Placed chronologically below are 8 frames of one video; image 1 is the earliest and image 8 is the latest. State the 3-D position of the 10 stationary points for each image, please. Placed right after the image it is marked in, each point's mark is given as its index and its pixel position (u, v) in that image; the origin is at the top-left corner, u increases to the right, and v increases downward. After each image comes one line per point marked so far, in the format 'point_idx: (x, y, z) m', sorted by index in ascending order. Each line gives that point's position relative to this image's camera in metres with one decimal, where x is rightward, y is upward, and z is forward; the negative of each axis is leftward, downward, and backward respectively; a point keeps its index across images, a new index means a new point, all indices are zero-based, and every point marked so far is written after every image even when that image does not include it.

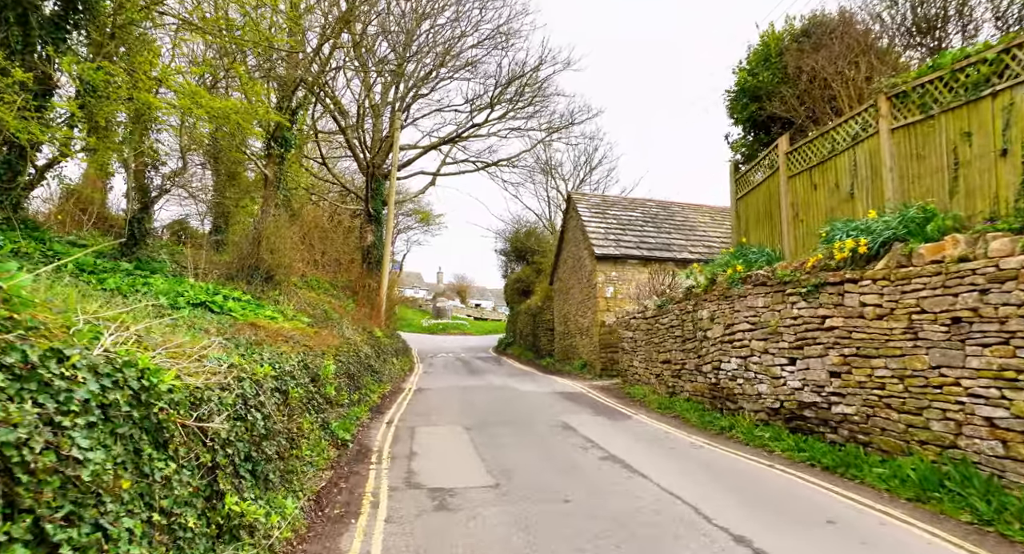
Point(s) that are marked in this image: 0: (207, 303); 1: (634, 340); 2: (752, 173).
0: (-4.8, -0.4, +8.9) m
1: (+2.9, -1.5, +13.3) m
2: (+4.2, +1.8, +9.9) m
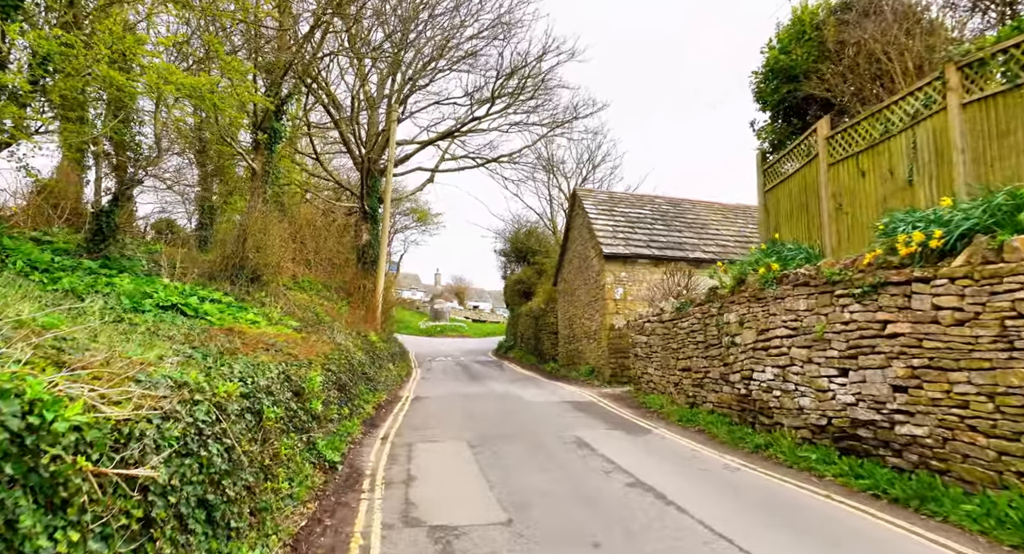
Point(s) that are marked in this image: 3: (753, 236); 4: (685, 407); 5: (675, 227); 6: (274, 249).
0: (-4.7, -0.4, +8.0) m
1: (+3.0, -1.5, +12.4) m
2: (+4.3, +1.8, +9.0) m
3: (+7.6, +1.3, +17.7) m
4: (+3.1, -2.4, +10.1) m
5: (+5.0, +1.6, +17.5) m
6: (-5.7, +0.6, +13.5) m
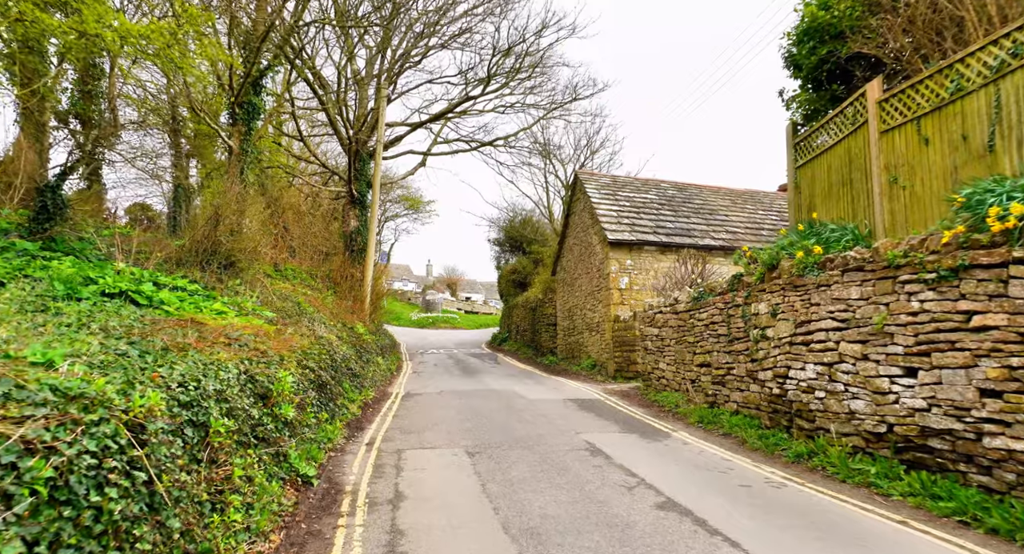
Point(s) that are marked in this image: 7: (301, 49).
0: (-4.6, -0.2, +6.8) m
1: (+3.0, -1.2, +11.4) m
2: (+4.4, +2.0, +8.0) m
3: (+7.5, +1.6, +16.8) m
4: (+3.2, -2.1, +9.2) m
5: (+5.0, +1.9, +16.5) m
6: (-5.7, +0.9, +12.4) m
7: (-5.0, +5.4, +13.3) m
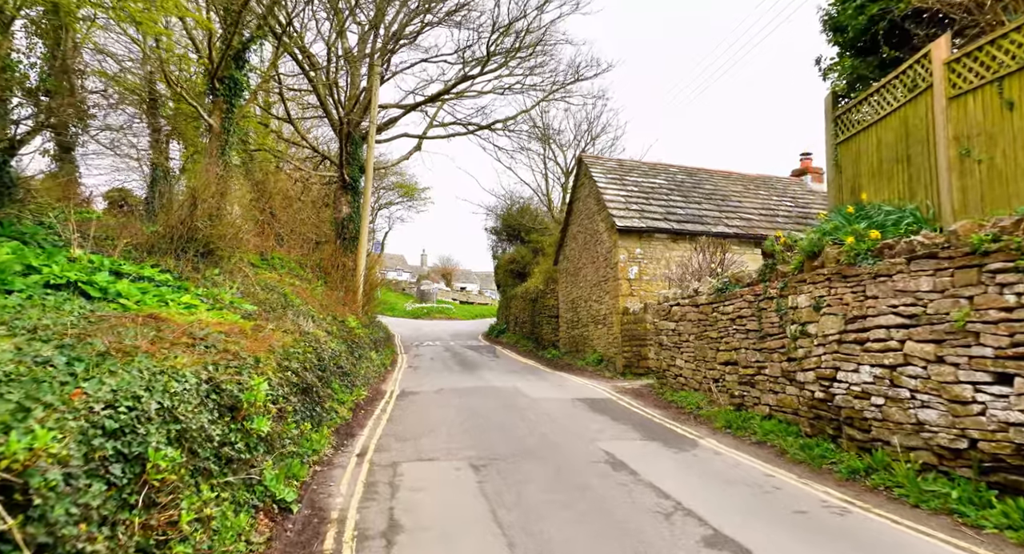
0: (-4.5, -0.1, +5.9) m
1: (+3.1, -1.0, +10.6) m
2: (+4.5, +2.1, +7.1) m
3: (+7.5, +1.9, +15.9) m
4: (+3.3, -2.0, +8.3) m
5: (+5.0, +2.2, +15.6) m
6: (-5.6, +1.2, +11.4) m
7: (-4.9, +5.6, +12.3) m
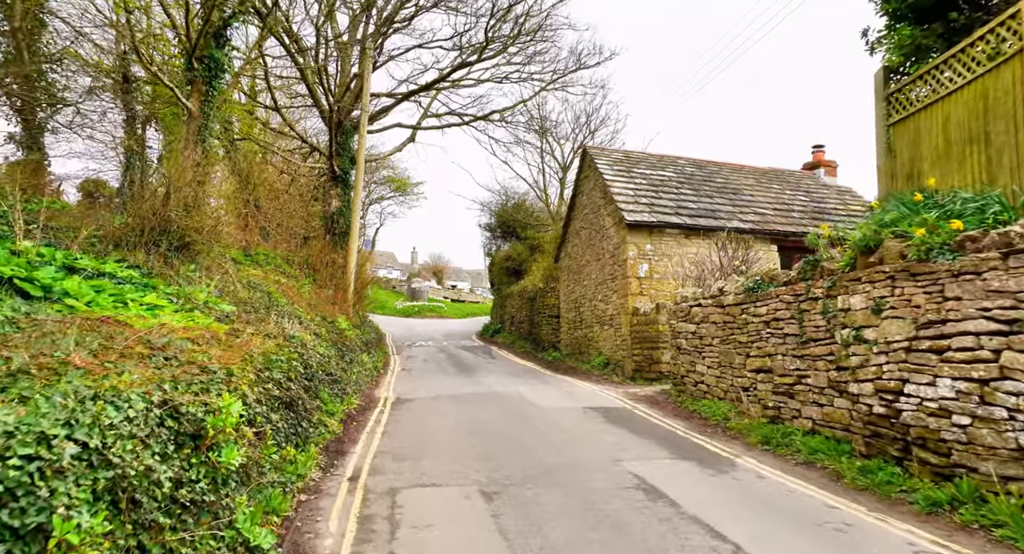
0: (-4.3, -0.1, +4.9) m
1: (+3.2, -1.0, +9.7) m
2: (+4.6, +2.2, +6.3) m
3: (+7.5, +2.0, +15.1) m
4: (+3.4, -1.9, +7.5) m
5: (+5.0, +2.2, +14.7) m
6: (-5.5, +1.2, +10.4) m
7: (-4.8, +5.6, +11.3) m
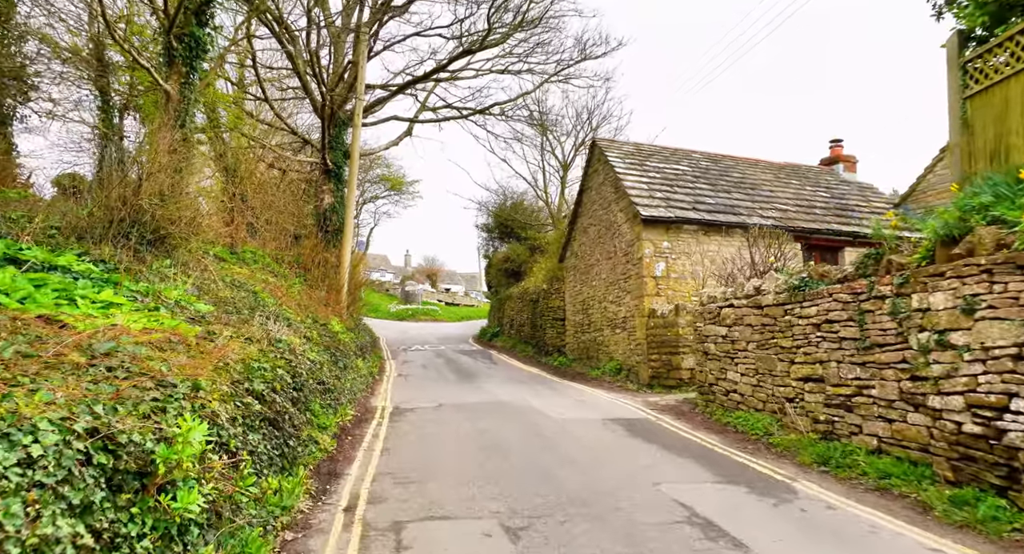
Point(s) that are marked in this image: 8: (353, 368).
0: (-4.1, 0.0, +3.9) m
1: (+3.4, -1.0, +8.8) m
2: (+4.9, +2.2, +5.4) m
3: (+7.7, +2.0, +14.3) m
4: (+3.6, -1.9, +6.6) m
5: (+5.1, +2.2, +13.9) m
6: (-5.4, +1.3, +9.4) m
7: (-4.6, +5.7, +10.3) m
8: (-3.3, -1.9, +11.7) m
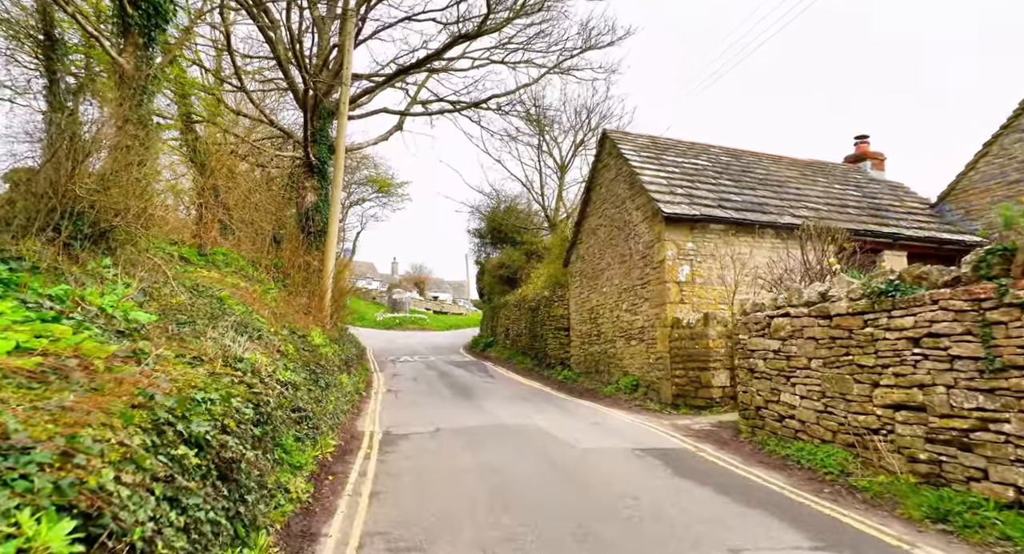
0: (-3.8, 0.0, +2.4) m
1: (+3.5, -1.0, +7.5) m
2: (+5.2, +2.2, +4.1) m
3: (+7.7, +1.8, +13.1) m
4: (+3.8, -1.9, +5.3) m
5: (+5.2, +2.1, +12.6) m
6: (-5.2, +1.2, +7.9) m
7: (-4.5, +5.6, +8.9) m
8: (-3.2, -2.0, +10.2) m
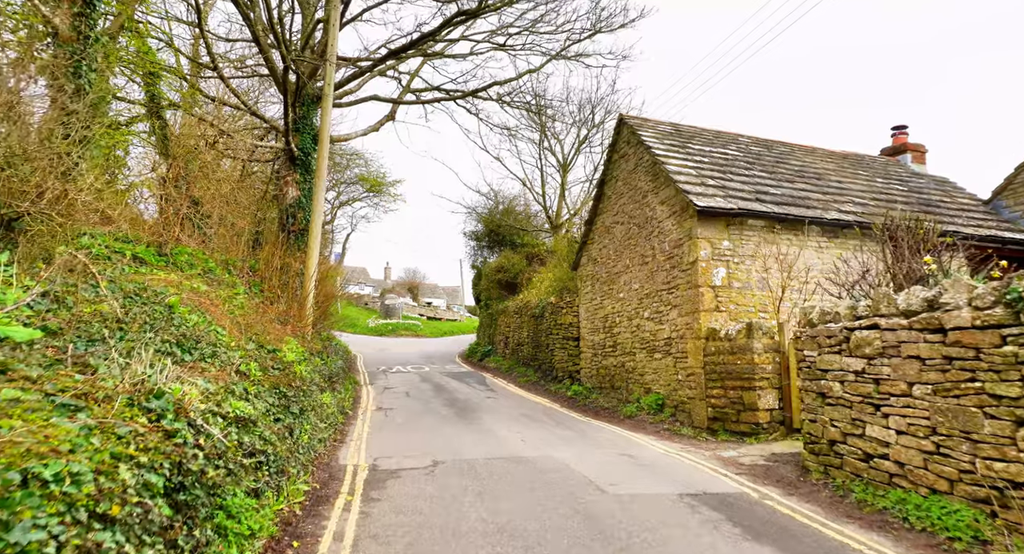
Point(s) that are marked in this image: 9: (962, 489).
0: (-3.5, +0.1, +0.9) m
1: (+3.7, -1.1, +6.0) m
2: (+5.4, +2.2, +2.7) m
3: (+7.8, +1.7, +11.7) m
4: (+4.1, -1.9, +3.8) m
5: (+5.4, +2.0, +11.2) m
6: (-5.0, +1.2, +6.3) m
7: (-4.3, +5.6, +7.4) m
8: (-3.0, -2.0, +8.6) m
9: (+3.9, -1.8, +4.9) m
